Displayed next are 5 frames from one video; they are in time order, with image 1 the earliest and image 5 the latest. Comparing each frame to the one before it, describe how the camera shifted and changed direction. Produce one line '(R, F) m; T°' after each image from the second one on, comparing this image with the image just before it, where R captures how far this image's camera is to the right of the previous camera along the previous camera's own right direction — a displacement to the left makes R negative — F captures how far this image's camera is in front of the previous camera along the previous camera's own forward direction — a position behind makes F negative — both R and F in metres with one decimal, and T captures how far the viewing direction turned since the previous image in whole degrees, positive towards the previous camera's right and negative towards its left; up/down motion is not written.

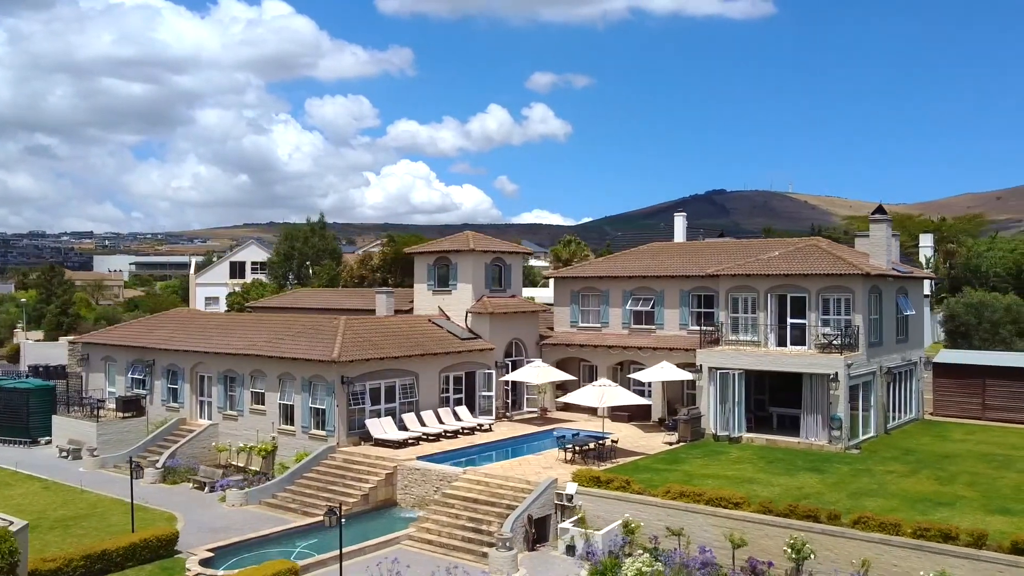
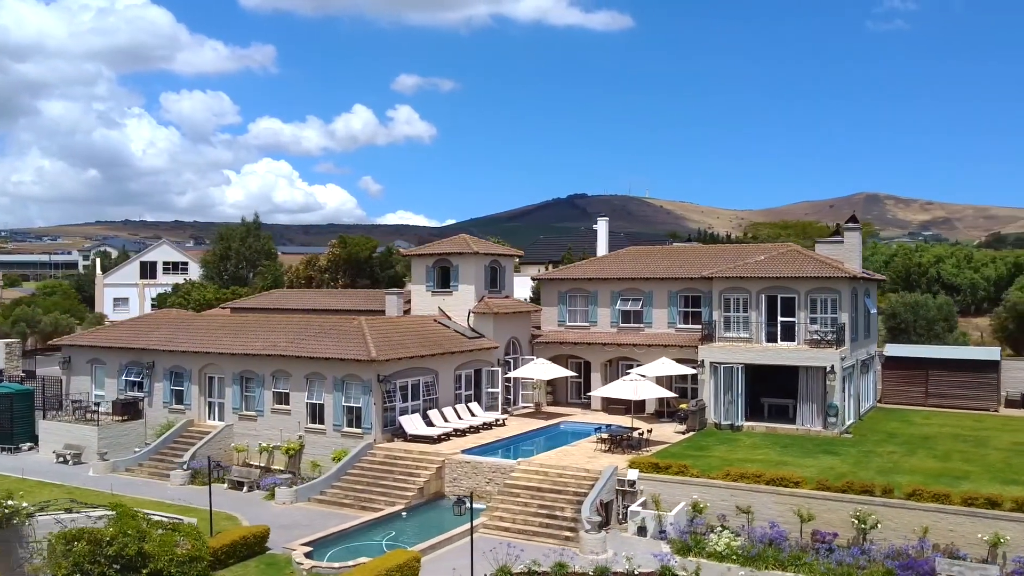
(-5.6, -1.0) m; +9°
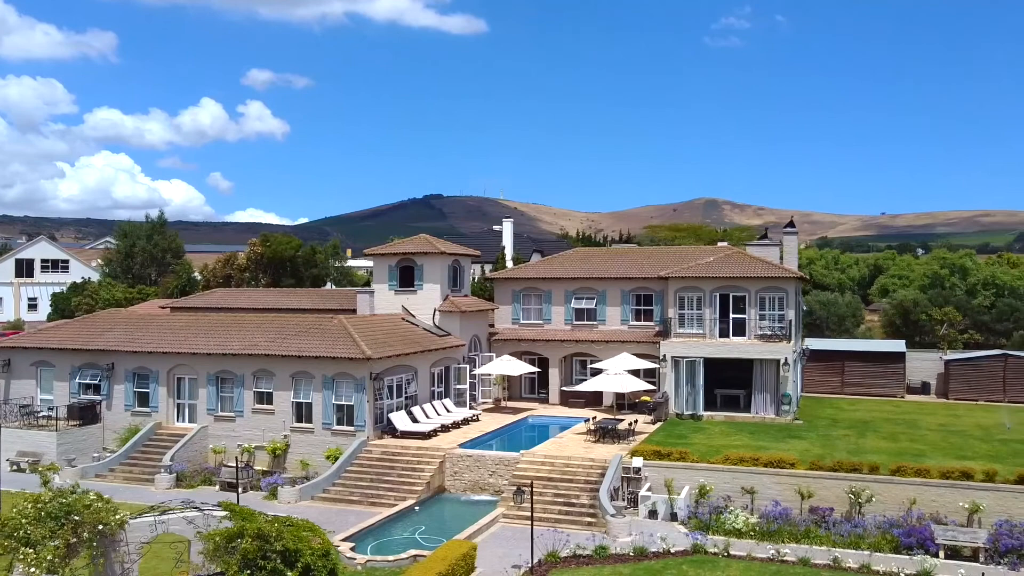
(-4.6, -0.5) m; +9°
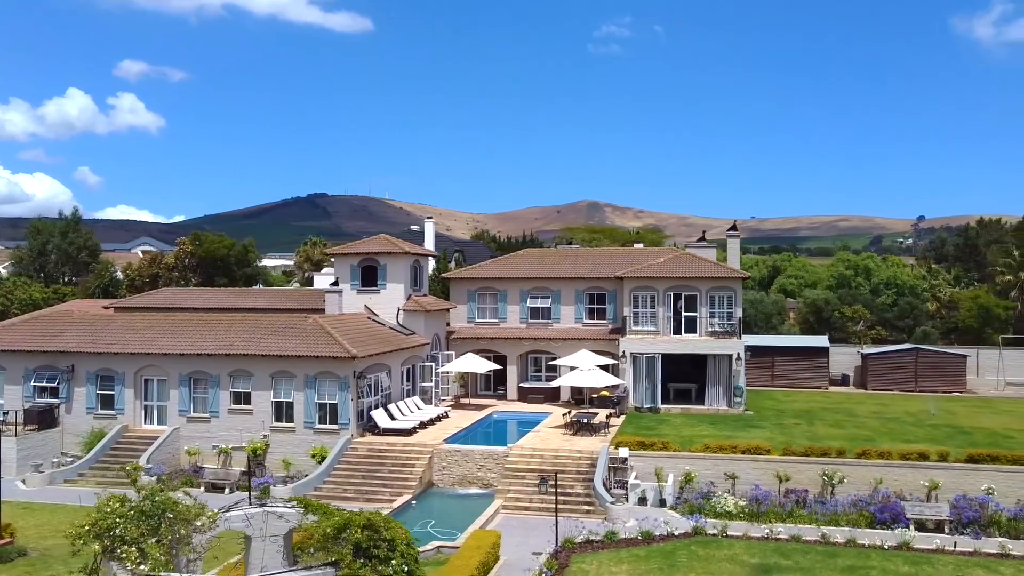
(-3.3, -0.6) m; +7°
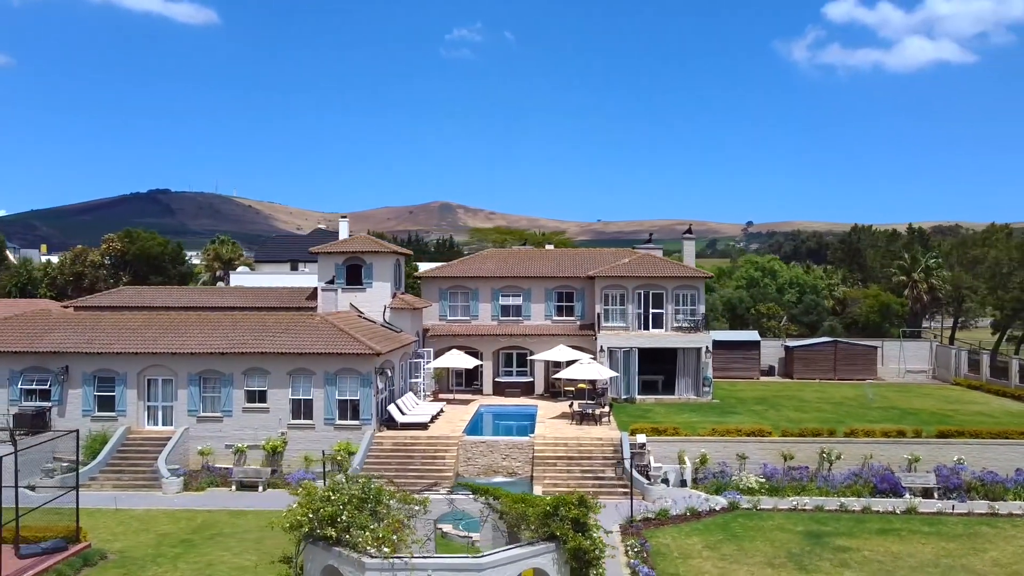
(-5.6, -0.8) m; +10°
